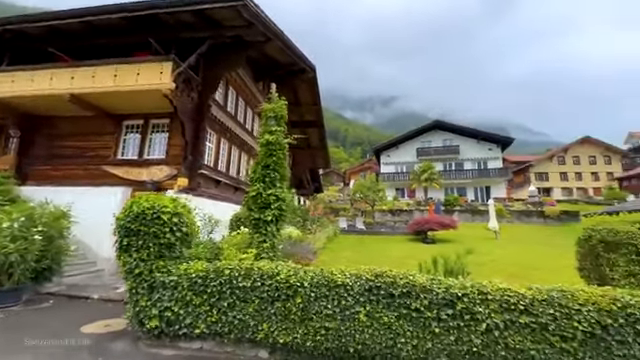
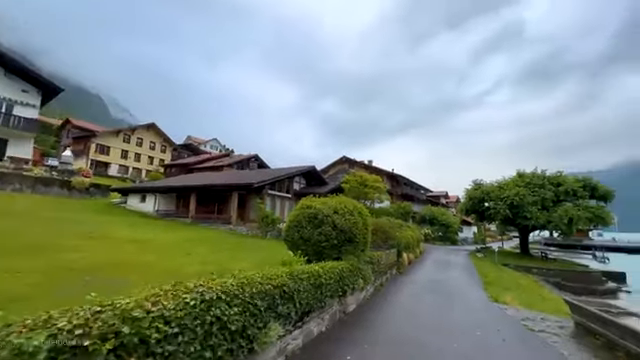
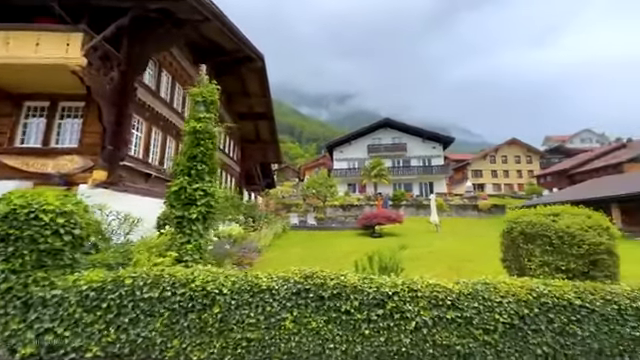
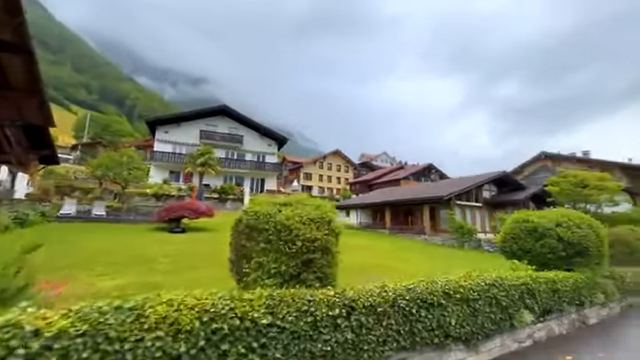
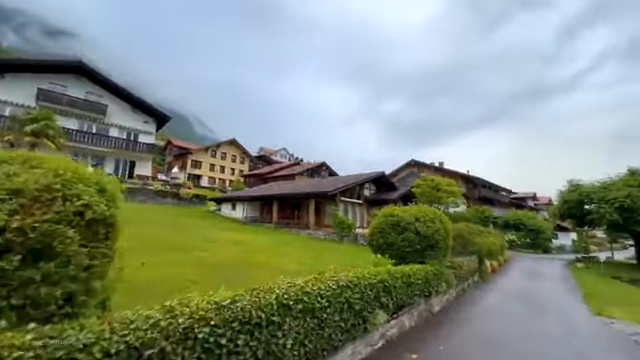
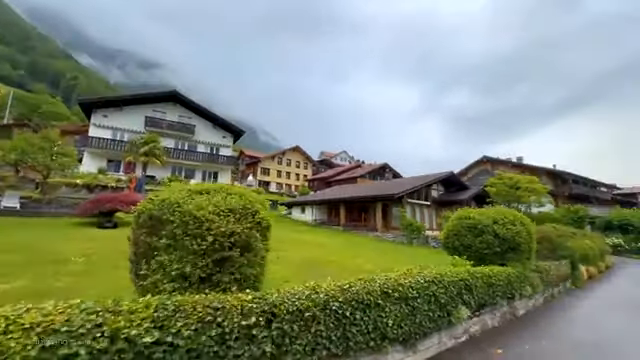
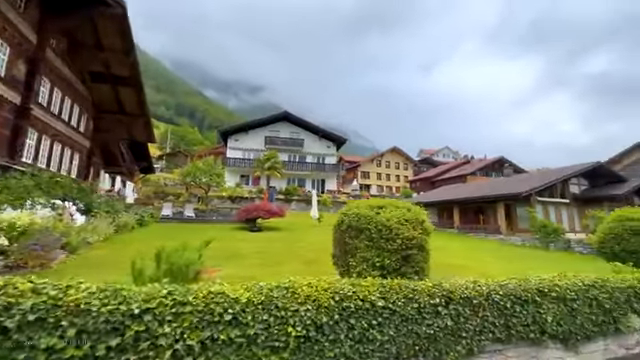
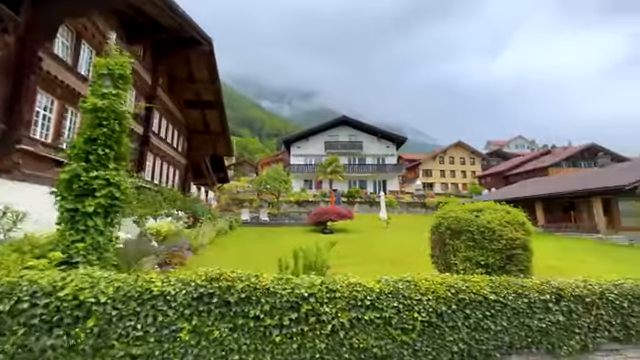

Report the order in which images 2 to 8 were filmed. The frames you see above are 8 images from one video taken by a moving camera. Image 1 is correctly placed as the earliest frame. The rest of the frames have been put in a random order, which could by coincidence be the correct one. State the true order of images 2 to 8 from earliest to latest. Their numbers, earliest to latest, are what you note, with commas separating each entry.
3, 8, 7, 4, 6, 5, 2
